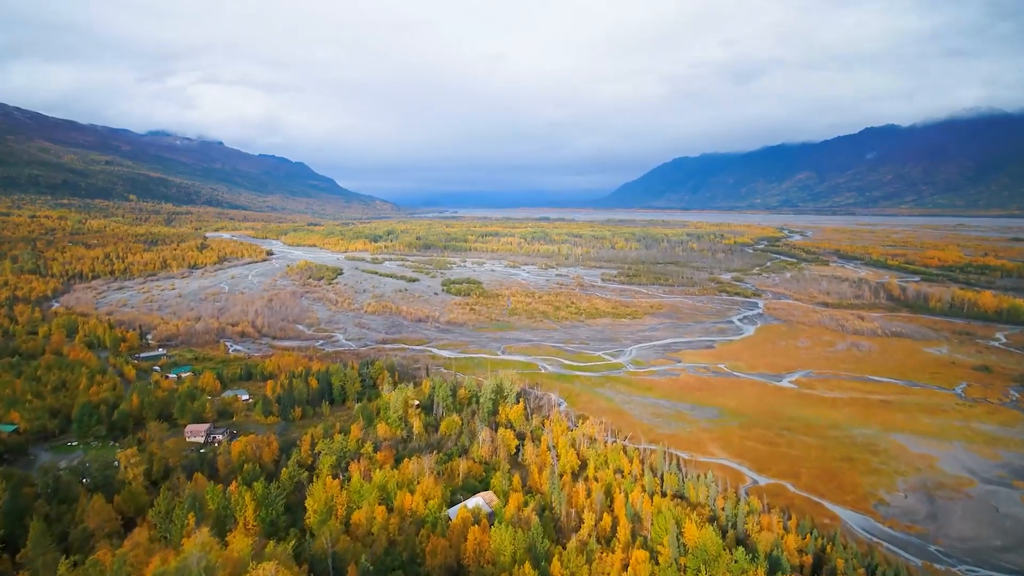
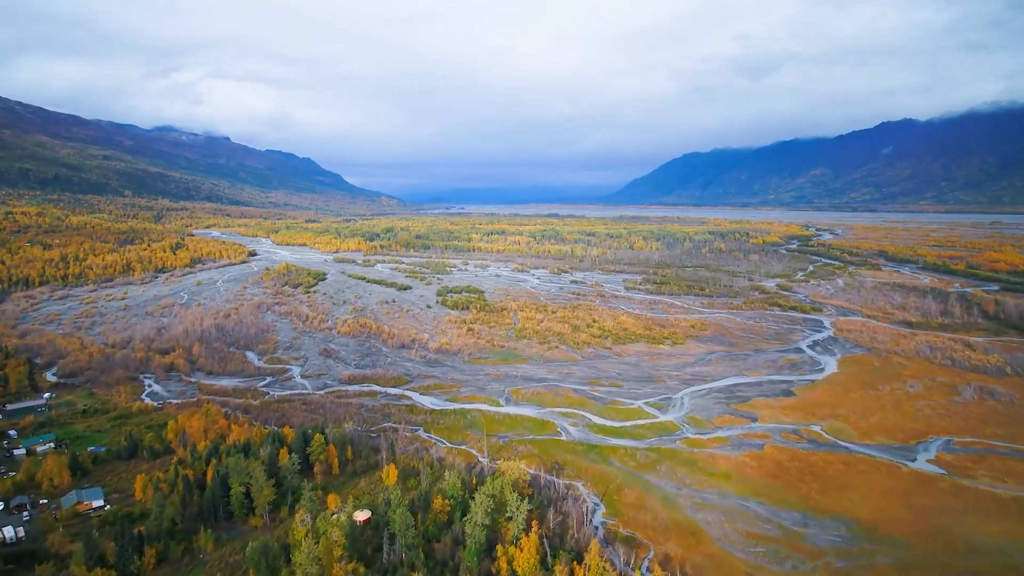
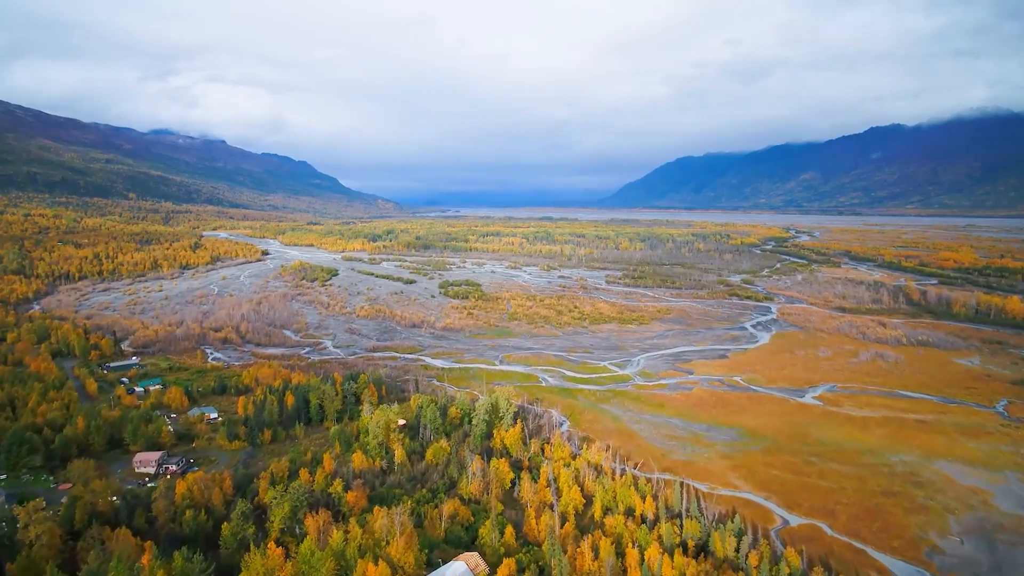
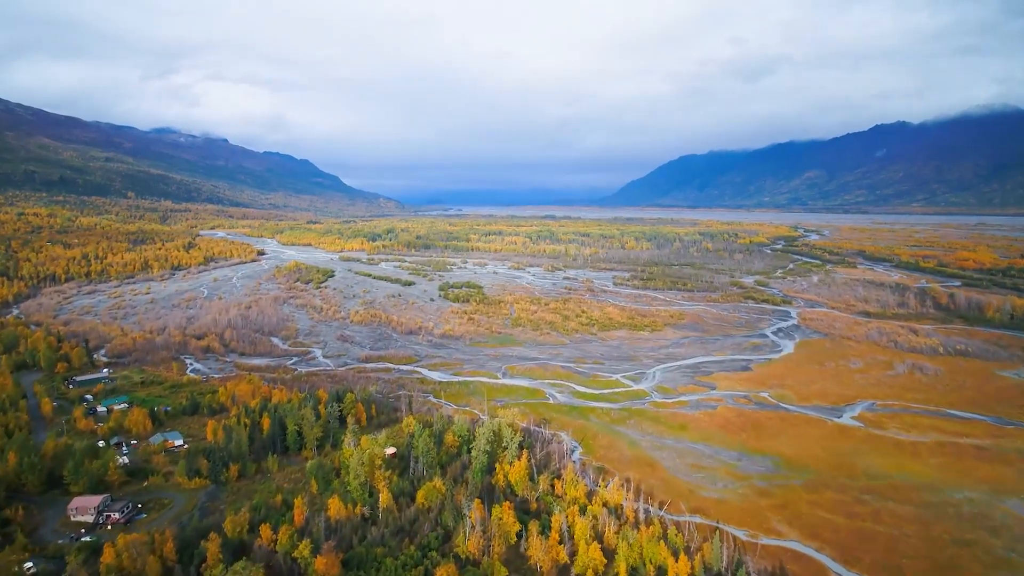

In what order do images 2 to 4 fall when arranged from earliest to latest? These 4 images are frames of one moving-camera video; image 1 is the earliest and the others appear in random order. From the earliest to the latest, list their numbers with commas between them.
3, 4, 2
